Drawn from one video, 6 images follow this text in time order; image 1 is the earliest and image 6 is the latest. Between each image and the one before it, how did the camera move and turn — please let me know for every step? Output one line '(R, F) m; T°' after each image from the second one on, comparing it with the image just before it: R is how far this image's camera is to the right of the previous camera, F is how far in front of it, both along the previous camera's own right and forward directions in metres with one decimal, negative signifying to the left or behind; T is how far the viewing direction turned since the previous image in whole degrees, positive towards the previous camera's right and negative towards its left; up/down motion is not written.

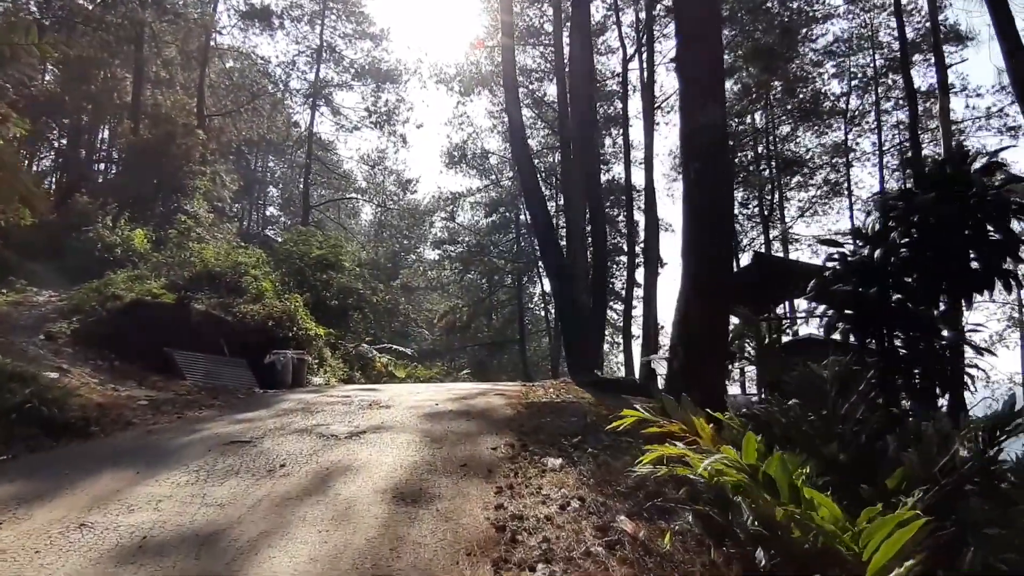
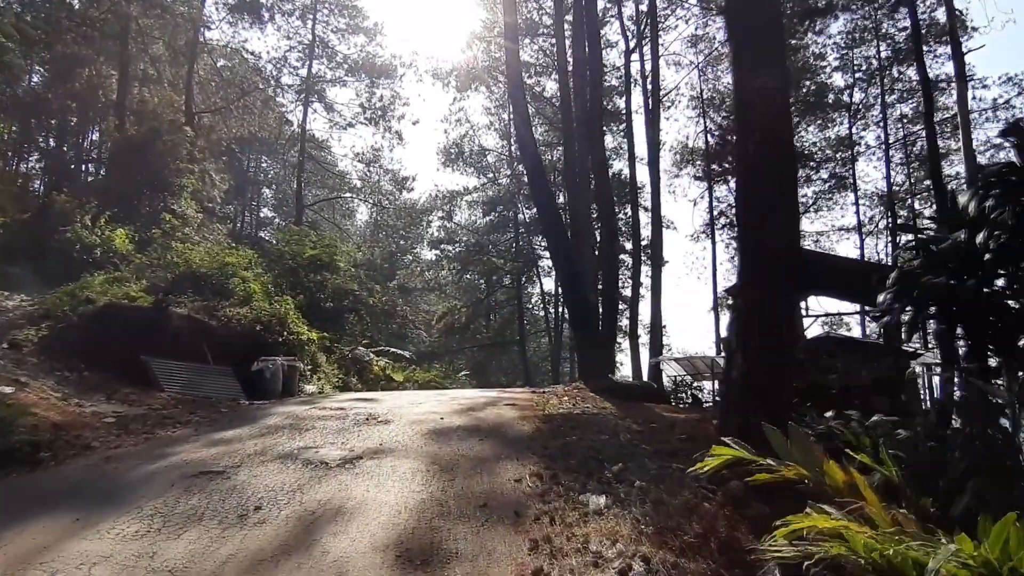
(-0.2, +1.0) m; 0°
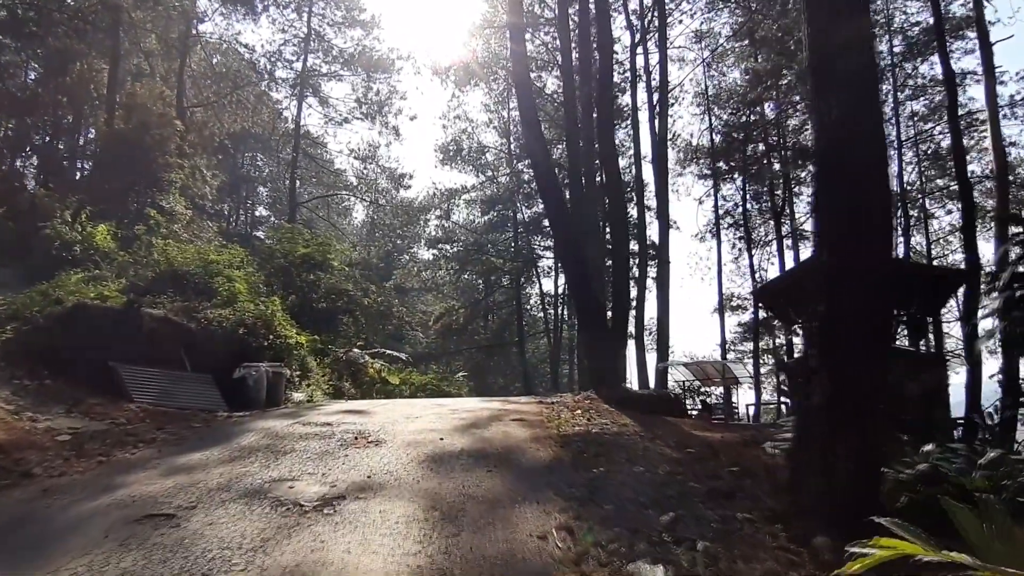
(-0.1, +1.0) m; 0°
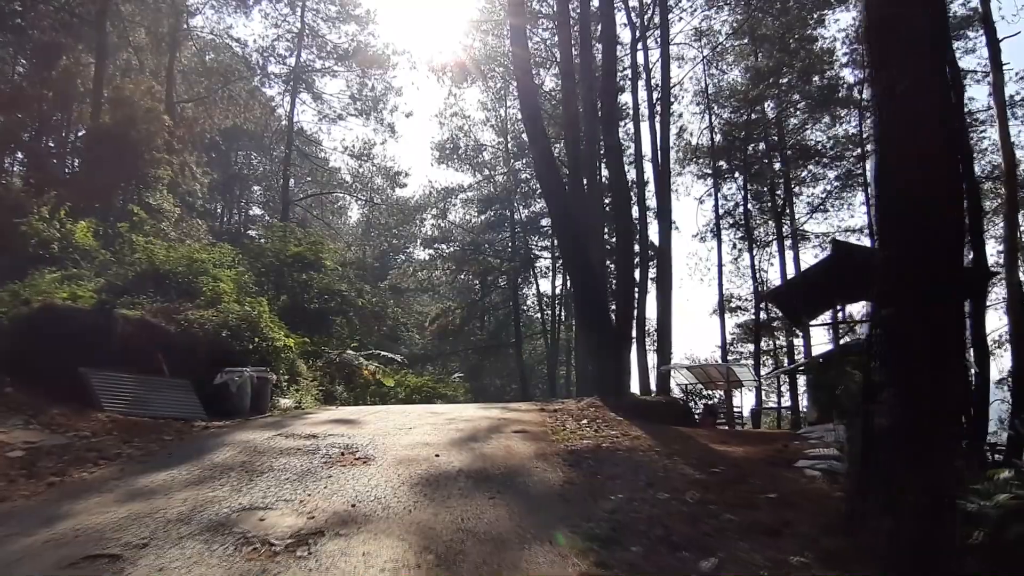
(-0.1, +0.7) m; 0°
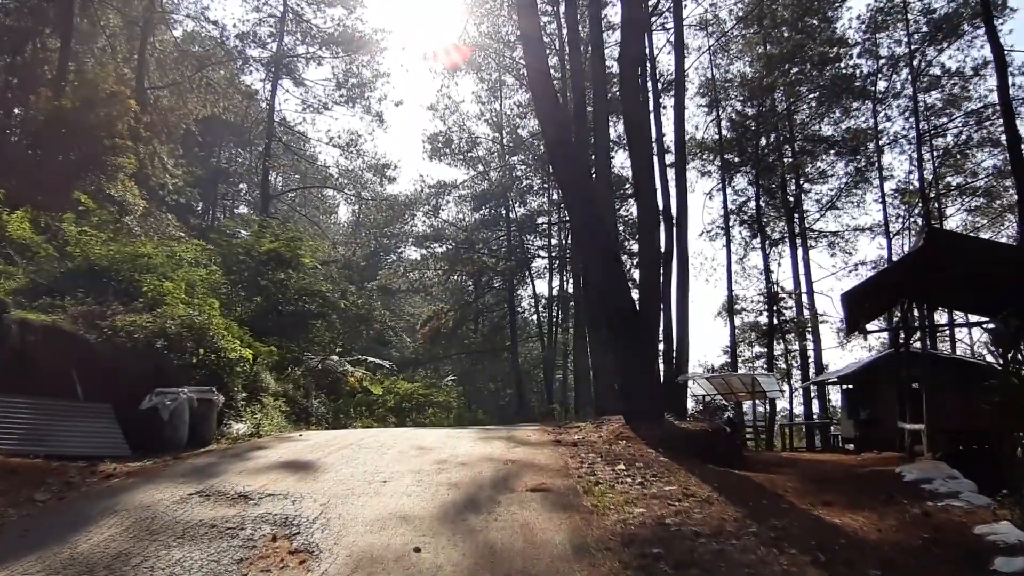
(-0.1, +2.2) m; 0°
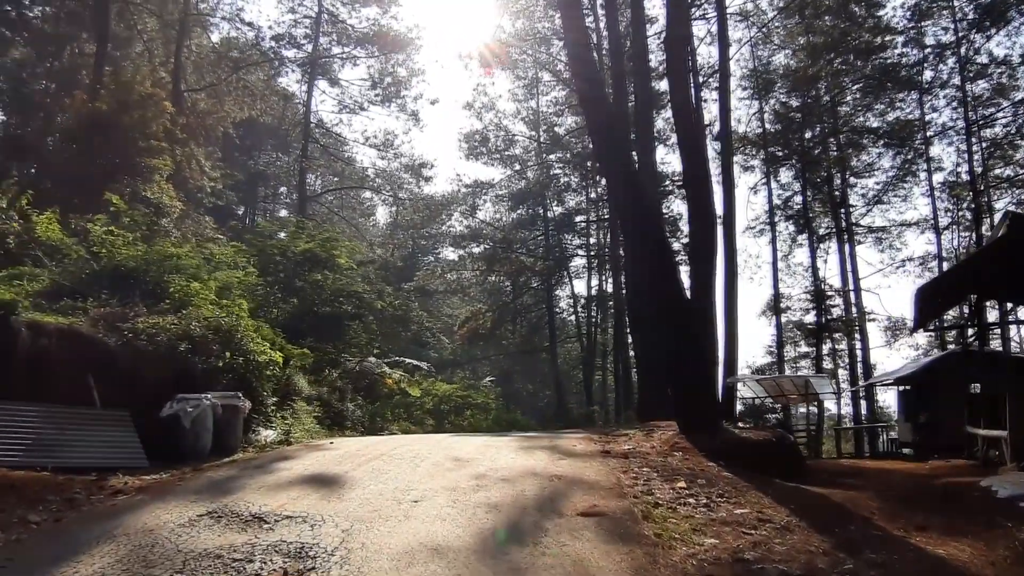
(0.0, +0.6) m; -3°
